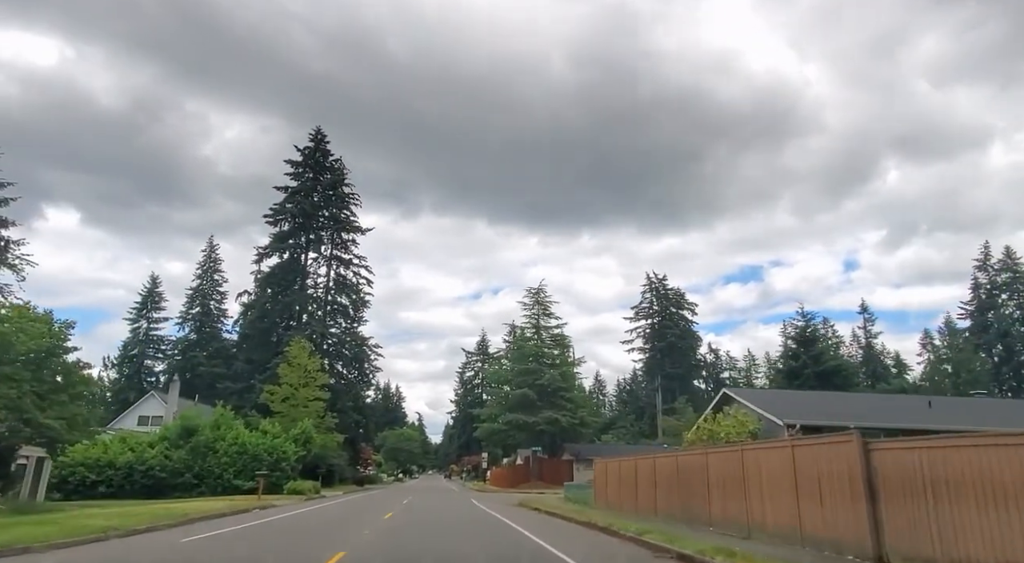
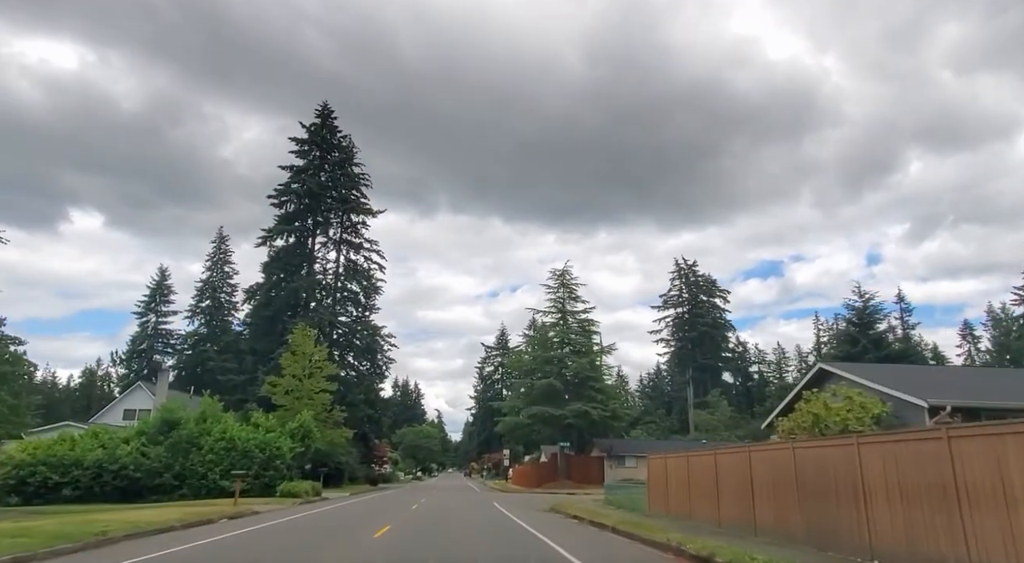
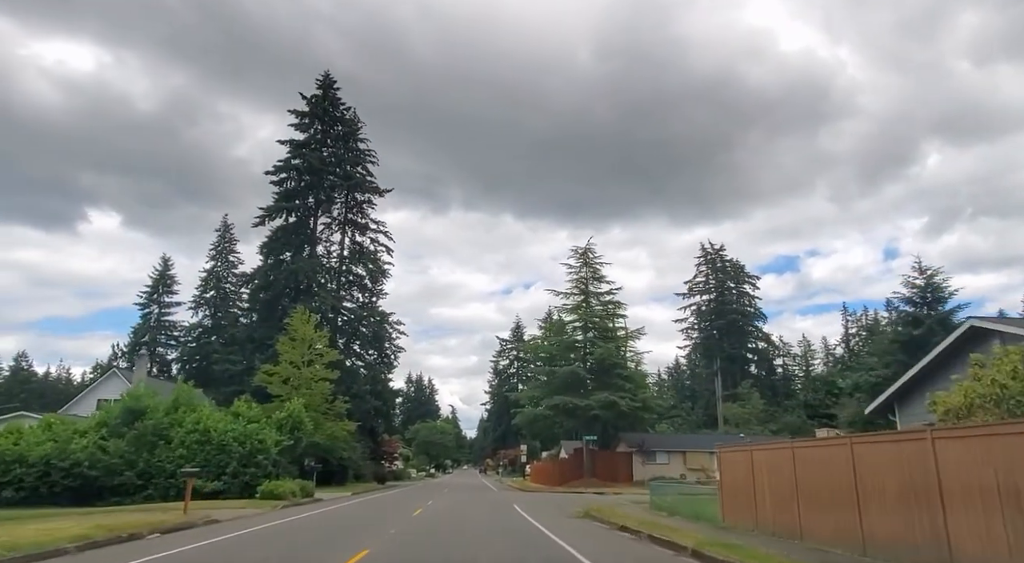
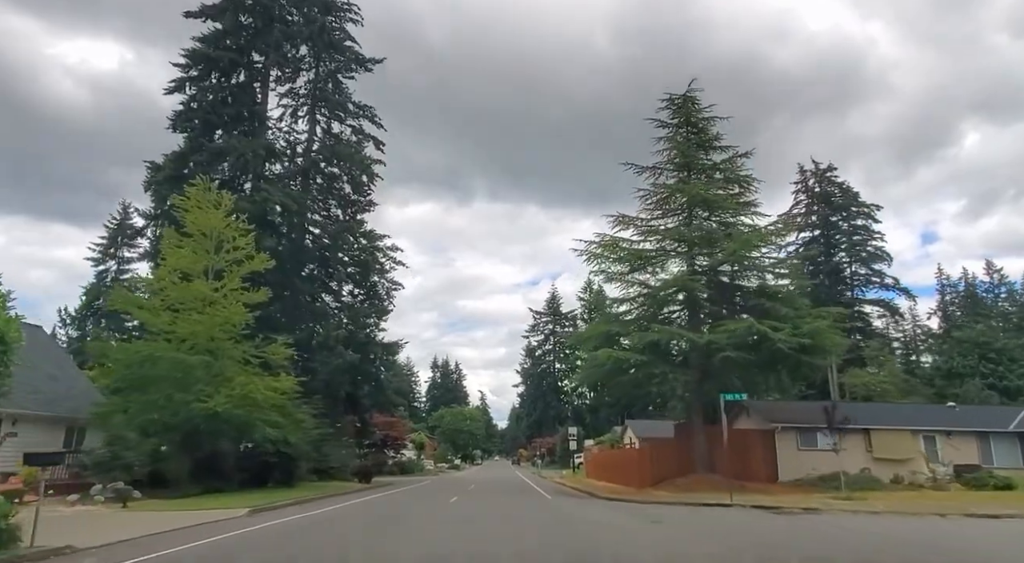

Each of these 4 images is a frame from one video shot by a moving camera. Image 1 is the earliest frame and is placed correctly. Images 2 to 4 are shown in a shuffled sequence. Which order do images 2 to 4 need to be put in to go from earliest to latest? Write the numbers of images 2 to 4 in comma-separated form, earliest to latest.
2, 3, 4
